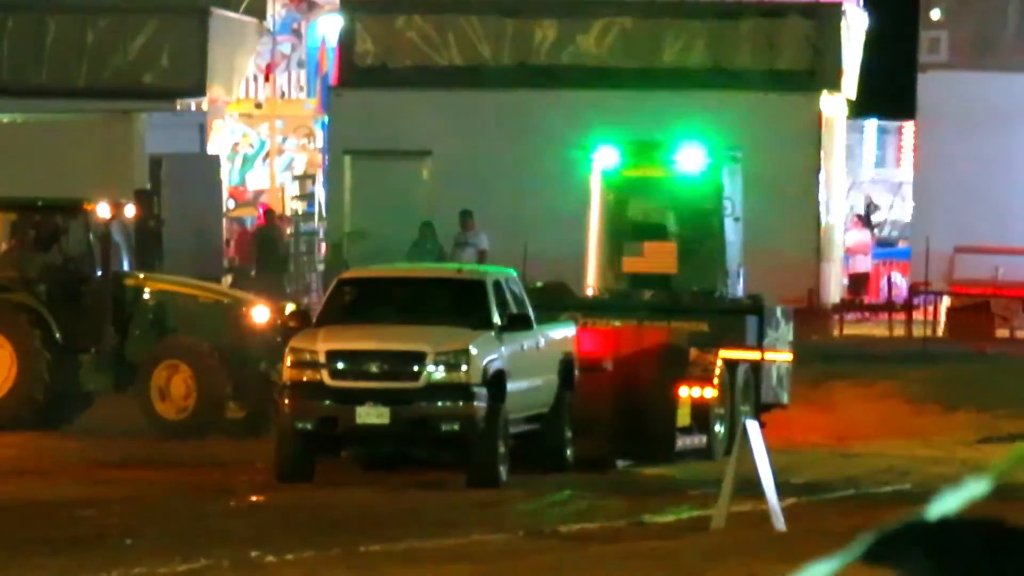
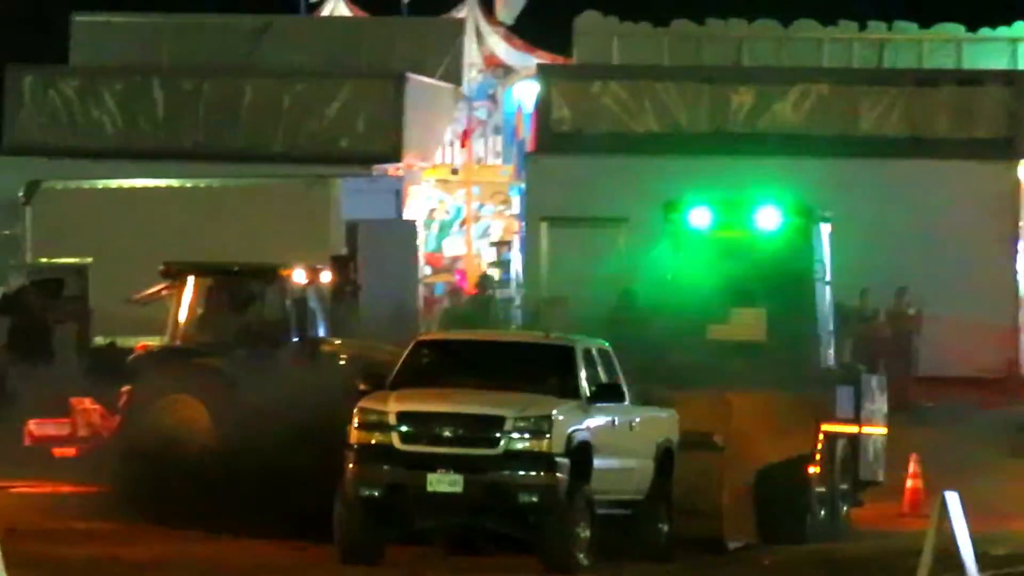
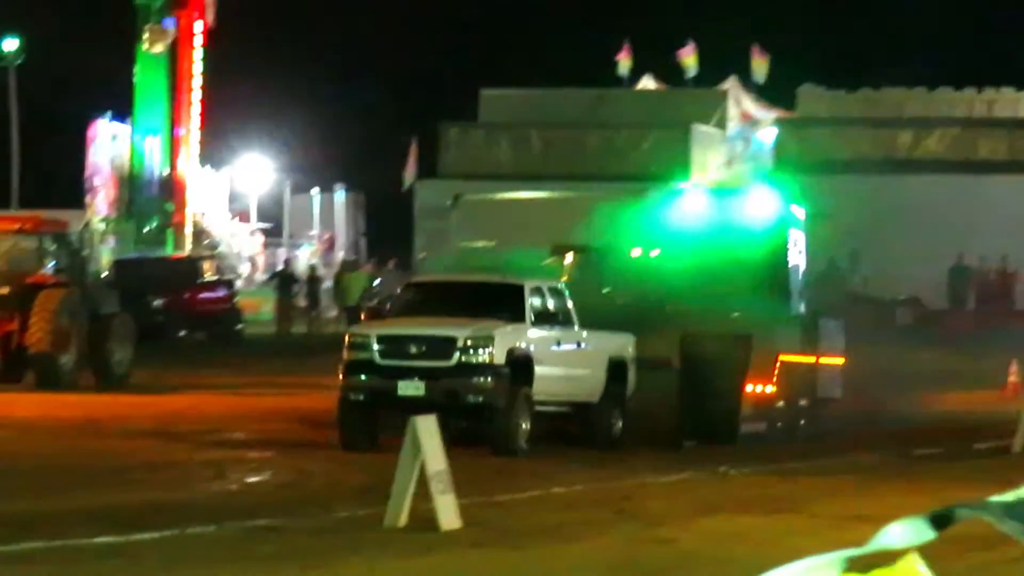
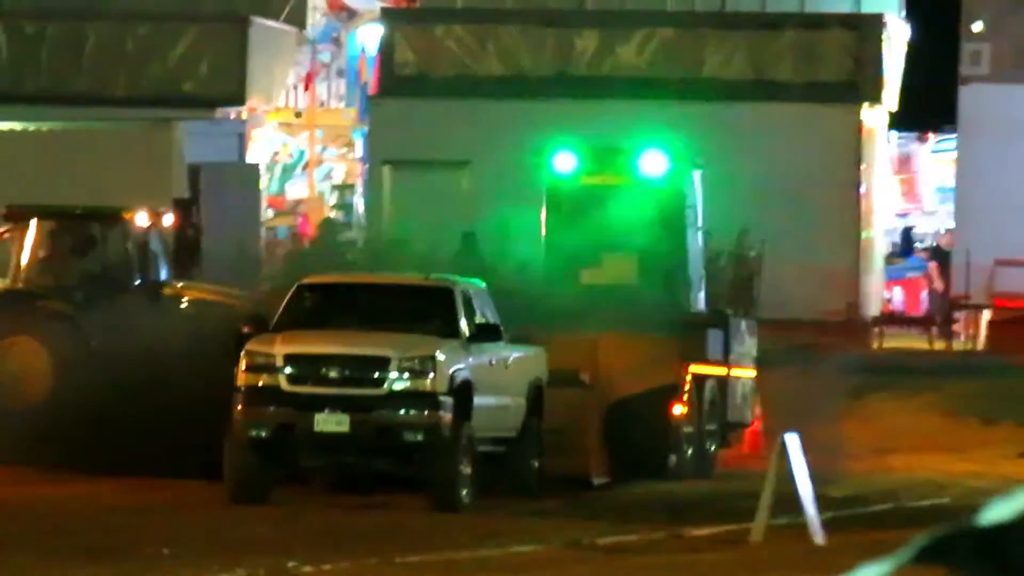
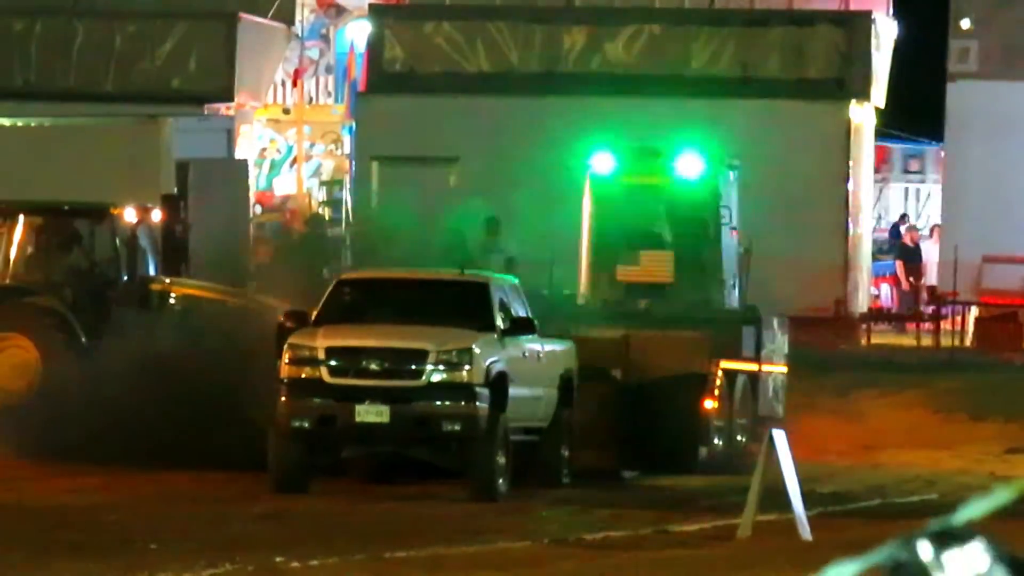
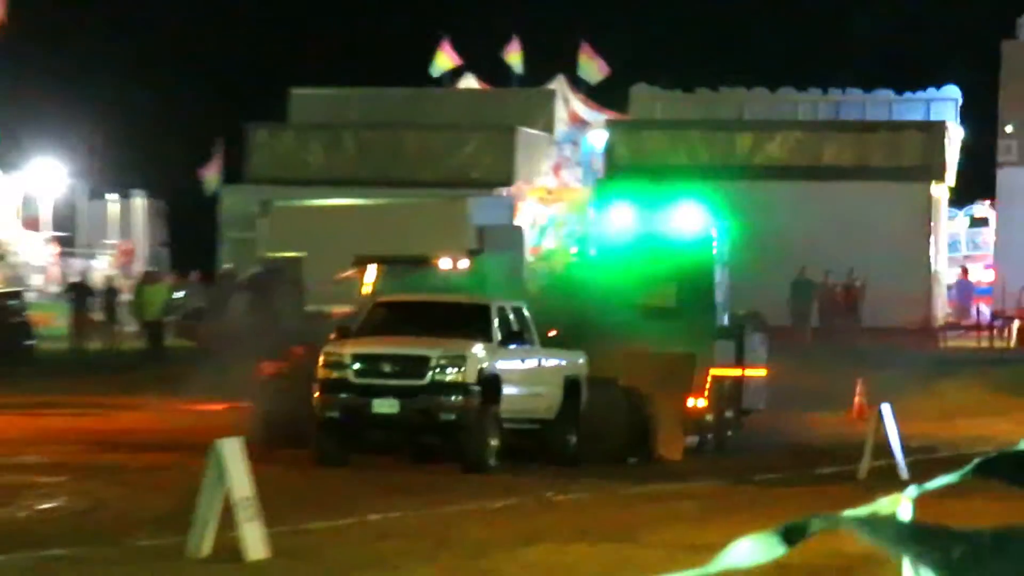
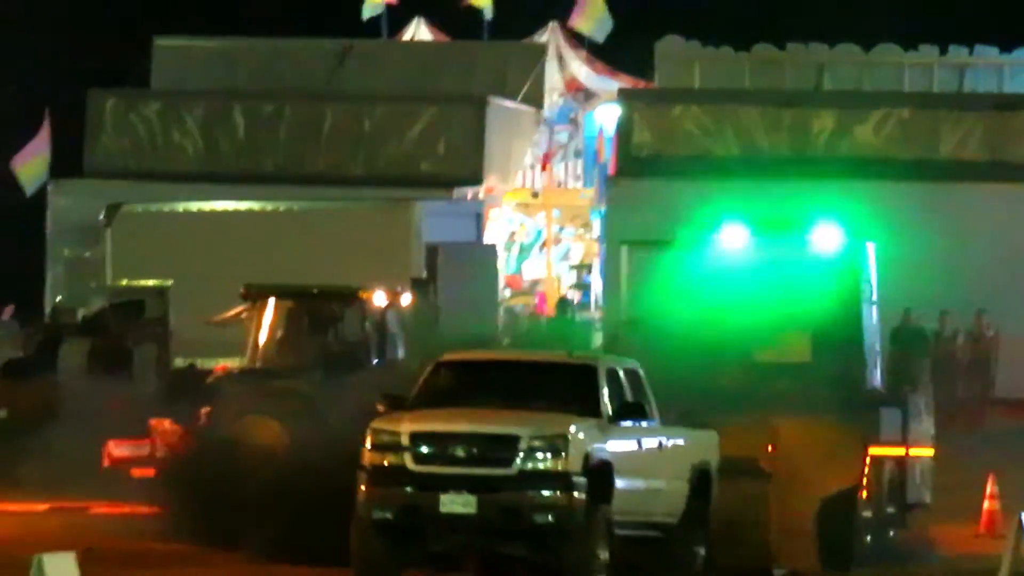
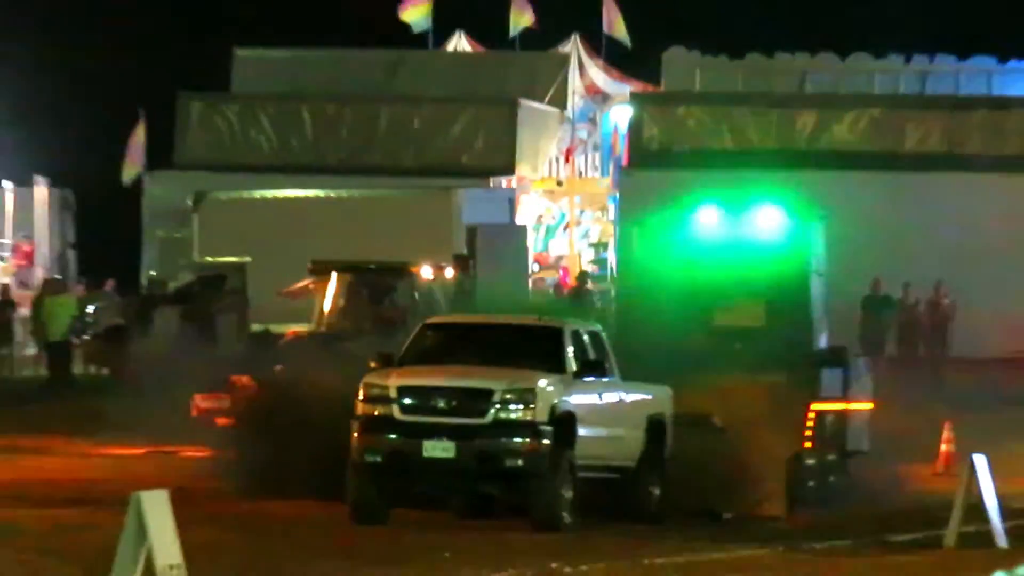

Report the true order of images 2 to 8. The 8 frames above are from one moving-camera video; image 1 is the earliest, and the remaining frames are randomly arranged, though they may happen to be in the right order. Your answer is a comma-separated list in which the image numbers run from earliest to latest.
5, 4, 2, 7, 8, 6, 3
